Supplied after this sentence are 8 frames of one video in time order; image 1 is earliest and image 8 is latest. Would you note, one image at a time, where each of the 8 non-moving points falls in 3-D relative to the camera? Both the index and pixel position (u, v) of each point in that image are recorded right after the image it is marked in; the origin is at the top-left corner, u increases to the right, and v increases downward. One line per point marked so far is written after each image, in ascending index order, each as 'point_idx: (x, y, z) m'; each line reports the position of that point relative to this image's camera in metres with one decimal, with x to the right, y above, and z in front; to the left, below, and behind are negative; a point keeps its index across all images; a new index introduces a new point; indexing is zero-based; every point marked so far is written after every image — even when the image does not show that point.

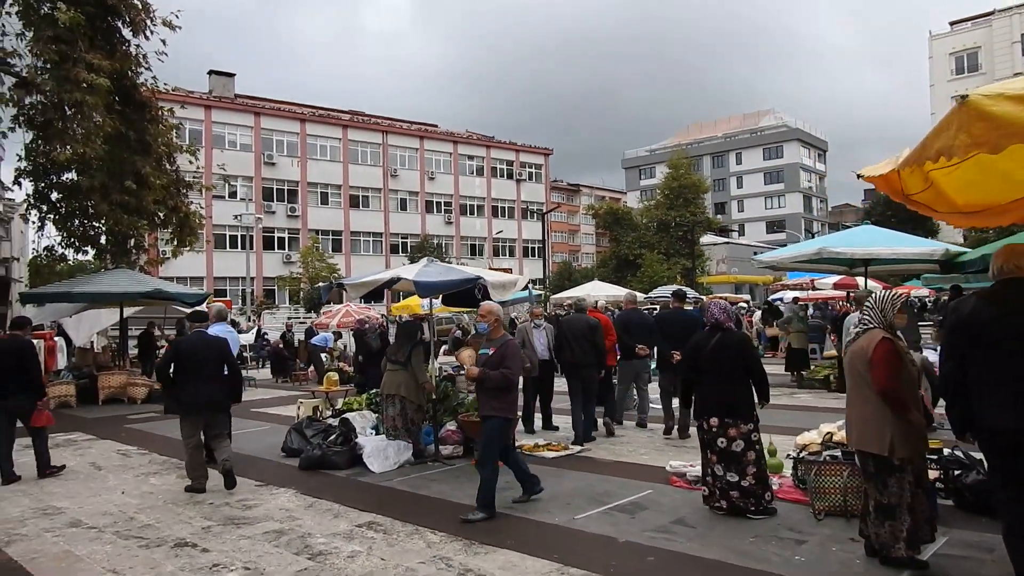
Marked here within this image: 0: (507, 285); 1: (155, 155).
0: (-0.1, 0.0, +7.3) m
1: (-7.4, +2.7, +15.2) m
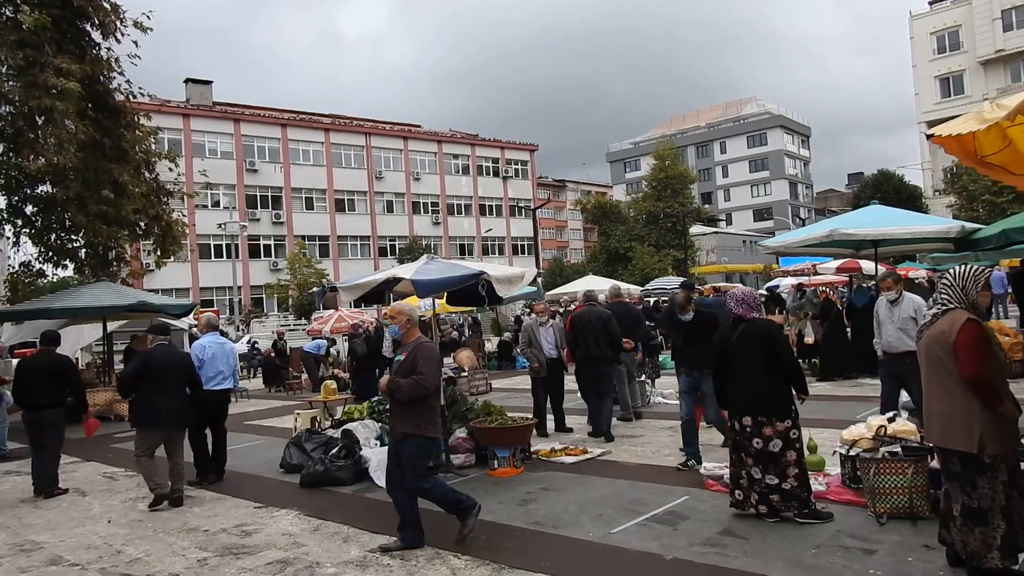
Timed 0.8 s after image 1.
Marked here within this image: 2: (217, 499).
0: (0.0, +0.1, +6.7) m
1: (-7.5, +2.5, +14.5) m
2: (-2.8, -2.0, +6.8) m
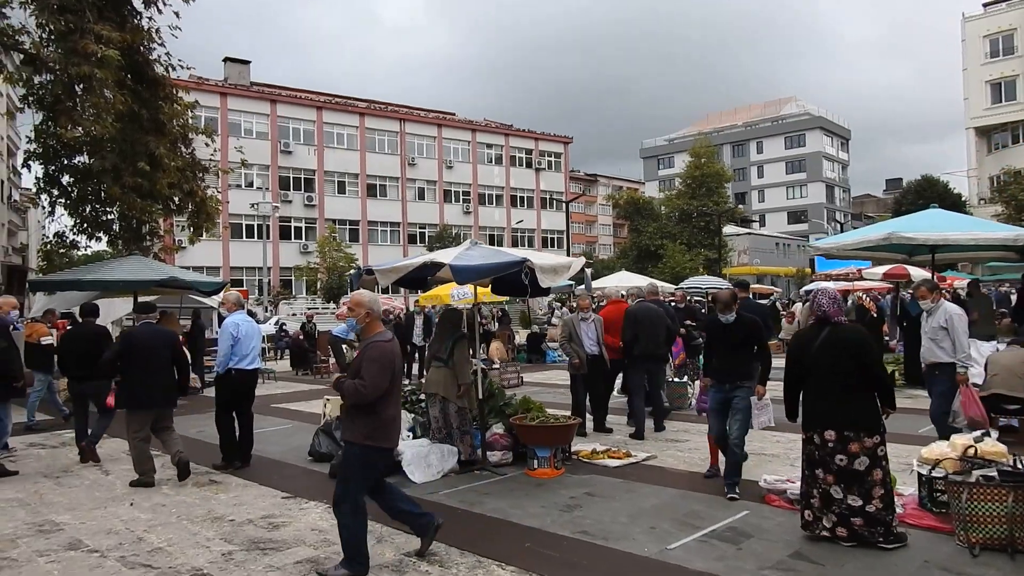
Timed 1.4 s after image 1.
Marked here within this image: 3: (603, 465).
0: (+0.4, +0.2, +6.3) m
1: (-6.7, +3.0, +14.3) m
2: (-2.4, -1.8, +6.5) m
3: (+0.9, -1.6, +6.8) m
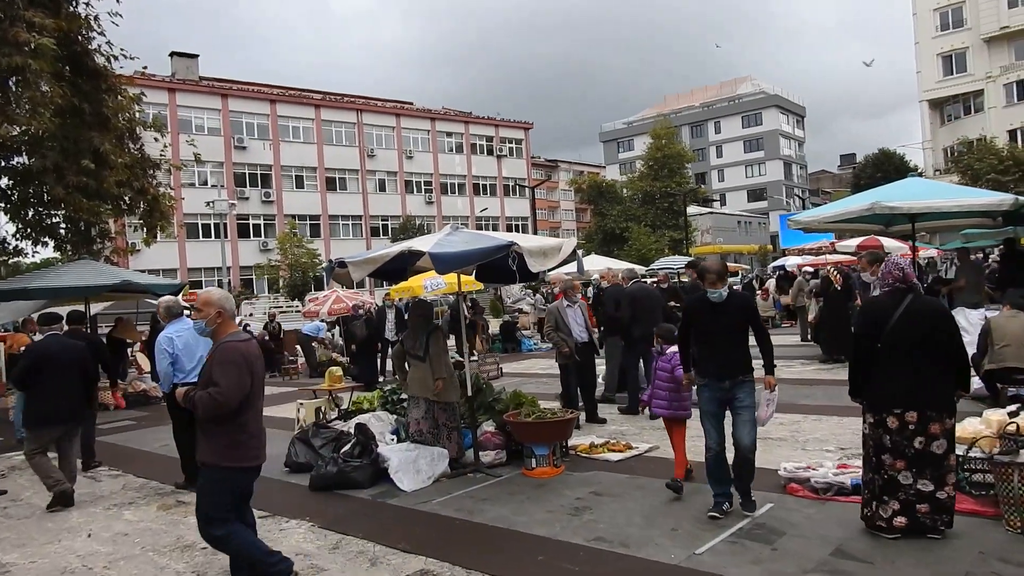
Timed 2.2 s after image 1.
0: (+0.3, +0.3, +5.9) m
1: (-7.3, +2.9, +13.5) m
2: (-2.4, -1.8, +6.0) m
3: (+0.8, -1.5, +6.4) m
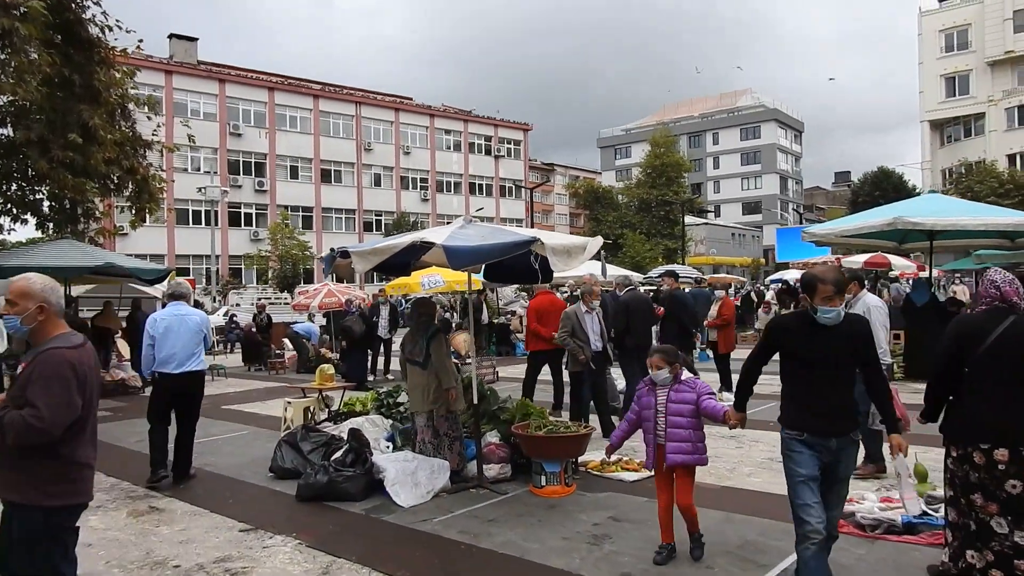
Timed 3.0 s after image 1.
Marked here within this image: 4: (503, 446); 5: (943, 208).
0: (+0.5, +0.3, +5.3) m
1: (-7.1, +3.2, +12.8) m
2: (-2.4, -1.7, +5.4) m
3: (+0.9, -1.5, +5.9) m
4: (-0.1, -1.3, +6.1) m
5: (+6.5, +1.2, +11.0) m
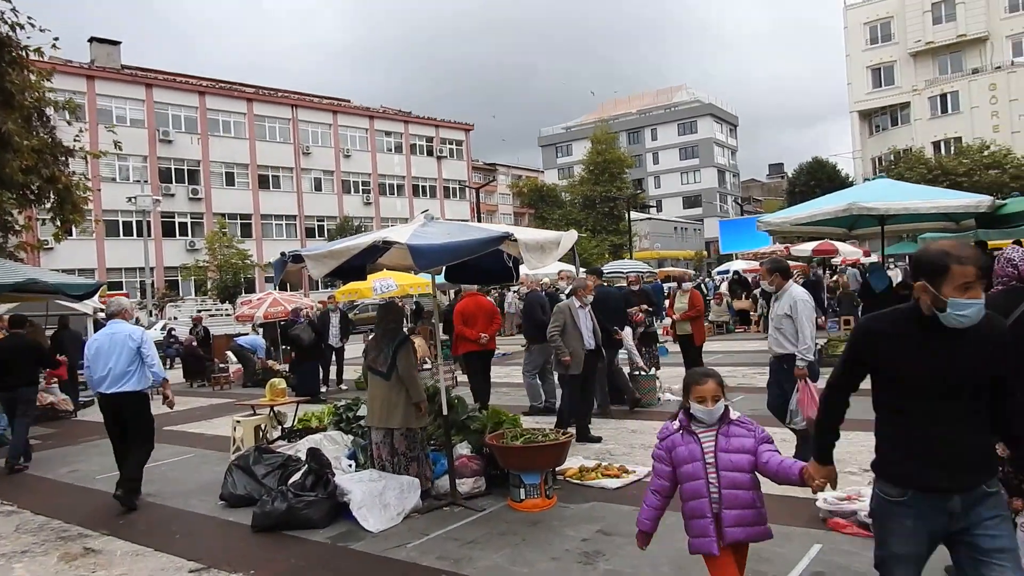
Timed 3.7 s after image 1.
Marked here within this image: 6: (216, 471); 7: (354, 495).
0: (+0.2, +0.3, +5.0) m
1: (-8.0, +2.9, +11.9) m
2: (-2.5, -1.8, +4.8) m
3: (+0.7, -1.5, +5.6) m
4: (-0.3, -1.3, +5.7) m
5: (+5.8, +1.4, +11.1) m
6: (-2.9, -1.8, +7.1) m
7: (-1.1, -1.4, +5.1) m
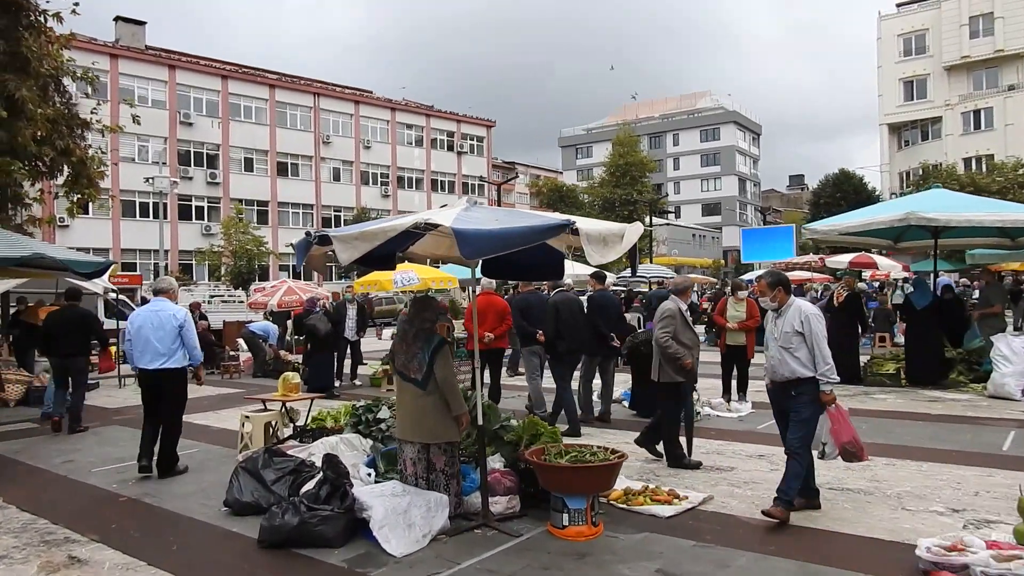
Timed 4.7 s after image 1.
0: (+0.6, +0.3, +4.4) m
1: (-7.4, +3.3, +11.4) m
2: (-2.3, -1.6, +4.2) m
3: (+0.9, -1.5, +4.9) m
4: (0.0, -1.3, +5.1) m
5: (+6.3, +1.2, +10.4) m
6: (-2.6, -1.6, +6.5) m
7: (-0.8, -1.4, +4.5) m
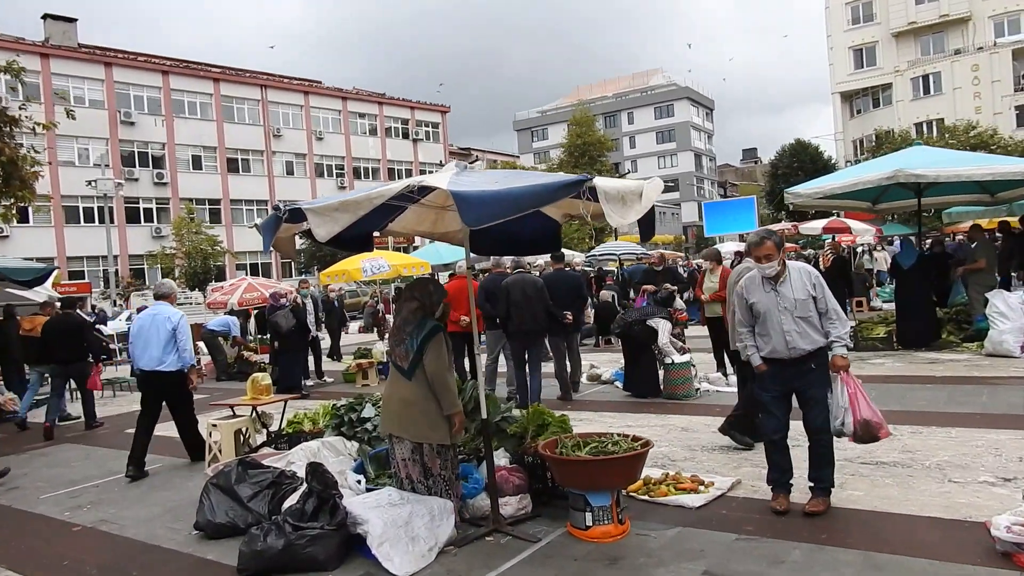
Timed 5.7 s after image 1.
0: (+0.6, +0.5, +3.8) m
1: (-7.9, +3.1, +10.4) m
2: (-2.1, -1.6, +3.6) m
3: (+1.0, -1.3, +4.4) m
4: (0.0, -1.1, +4.6) m
5: (+5.9, +1.8, +10.1) m
6: (-2.6, -1.6, +5.9) m
7: (-0.7, -1.3, +3.9) m
